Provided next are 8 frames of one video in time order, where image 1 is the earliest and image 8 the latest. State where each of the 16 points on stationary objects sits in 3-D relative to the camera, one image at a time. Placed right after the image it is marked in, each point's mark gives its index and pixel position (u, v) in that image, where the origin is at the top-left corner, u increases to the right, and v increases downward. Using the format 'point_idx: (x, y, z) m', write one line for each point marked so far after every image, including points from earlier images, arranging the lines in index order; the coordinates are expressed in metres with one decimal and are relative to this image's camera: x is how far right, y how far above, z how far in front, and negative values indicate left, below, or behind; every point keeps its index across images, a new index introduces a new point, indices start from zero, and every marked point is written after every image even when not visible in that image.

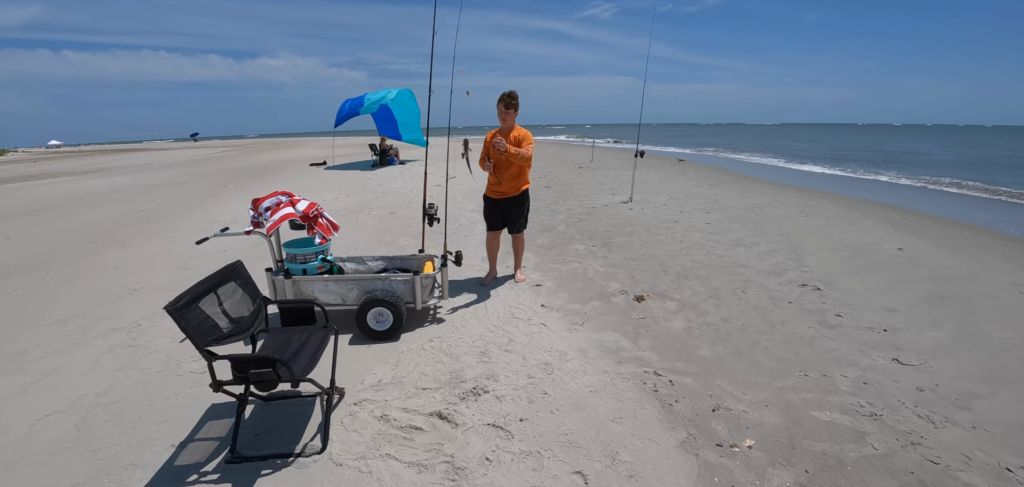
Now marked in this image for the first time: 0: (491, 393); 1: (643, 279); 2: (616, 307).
0: (-0.2, -0.9, +2.5) m
1: (+1.3, -0.4, +4.2) m
2: (+0.9, -0.6, +3.6) m
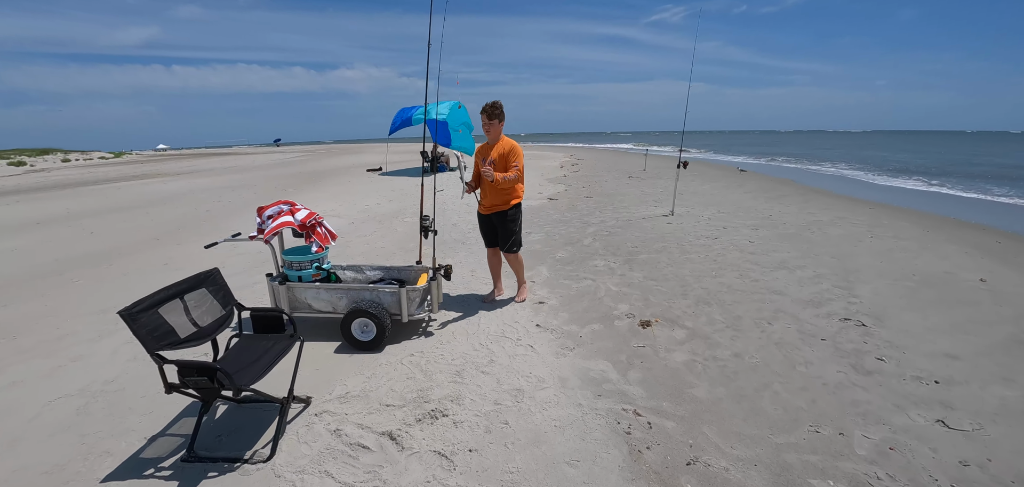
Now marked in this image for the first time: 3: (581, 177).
0: (-0.4, -1.0, +2.4) m
1: (+1.3, -0.5, +3.9) m
2: (+0.8, -0.7, +3.4) m
3: (+1.8, +1.8, +11.4) m
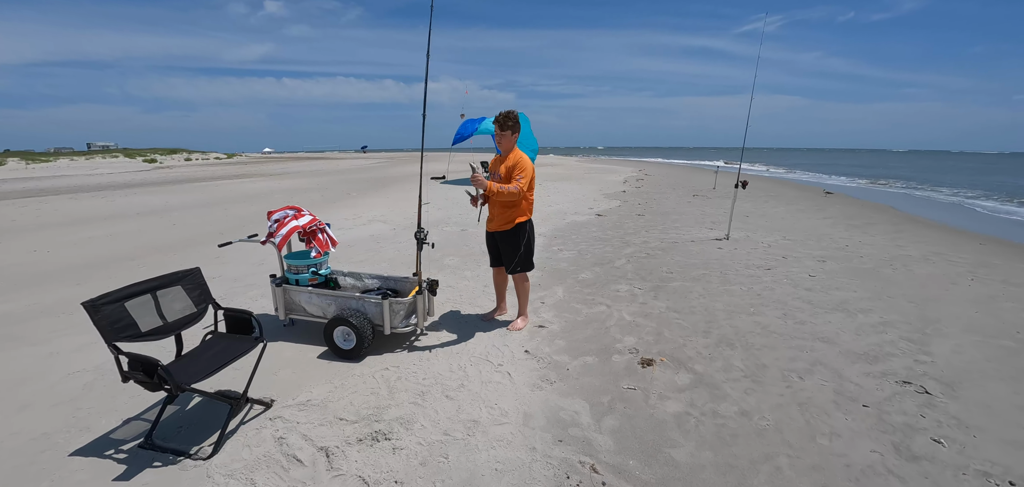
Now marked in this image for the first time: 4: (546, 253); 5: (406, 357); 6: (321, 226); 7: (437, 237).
0: (-0.7, -1.1, +2.3) m
1: (+1.3, -0.8, +3.5) m
2: (+0.7, -0.9, +3.0) m
3: (+3.3, +1.3, +10.8) m
4: (+0.5, -0.1, +5.8) m
5: (-0.8, -0.9, +3.1) m
6: (-1.6, +0.1, +3.5) m
7: (-1.2, +0.1, +6.7) m
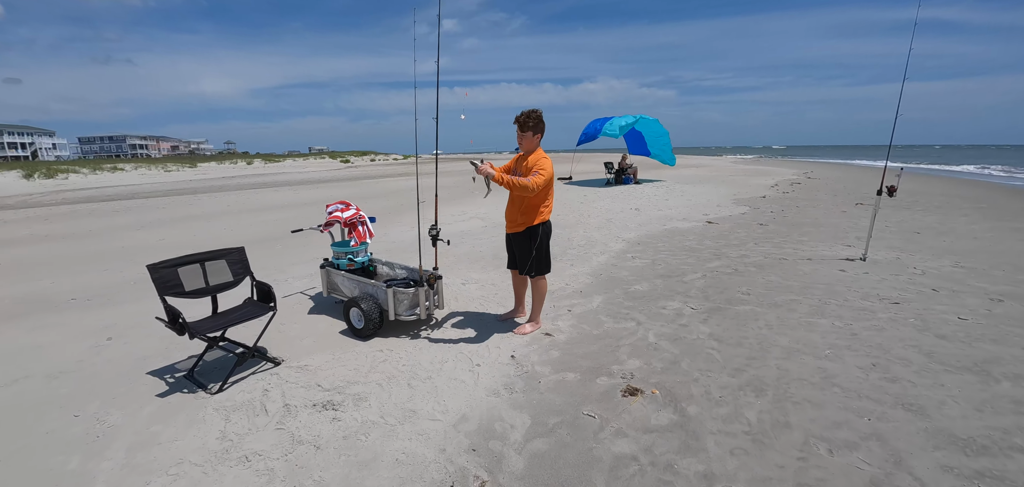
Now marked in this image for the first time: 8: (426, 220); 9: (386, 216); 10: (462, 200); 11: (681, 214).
0: (-1.1, -1.0, +2.6) m
1: (+1.2, -0.9, +2.9) m
2: (+0.5, -0.9, +2.7) m
3: (+5.8, +1.0, +9.0) m
4: (+1.3, -0.2, +5.4) m
5: (-0.9, -0.8, +3.4) m
6: (-1.4, +0.2, +3.9) m
7: (+0.1, +0.1, +6.9) m
8: (-1.7, +0.5, +8.3) m
9: (-2.6, +0.6, +8.7) m
10: (-1.3, +1.2, +10.6) m
11: (+3.2, +0.6, +8.0) m
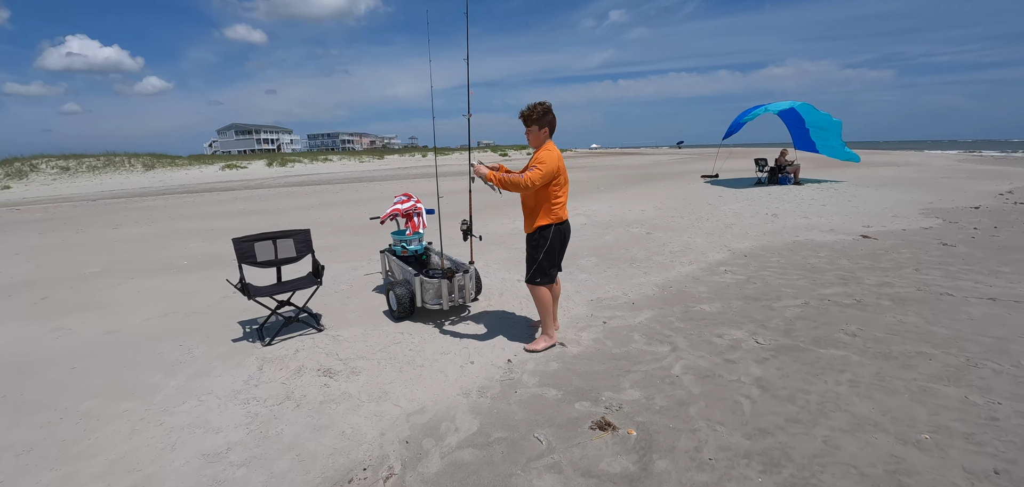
0: (-1.3, -0.9, +2.9) m
1: (+1.0, -1.0, +2.4) m
2: (+0.2, -1.0, +2.5) m
3: (+7.6, +0.5, +6.4) m
4: (+2.1, -0.3, +4.7) m
5: (-0.8, -0.7, +3.6) m
6: (-1.0, +0.3, +4.2) m
7: (+1.5, +0.1, +6.4) m
8: (+0.3, +0.6, +8.4) m
9: (-0.3, +0.8, +9.1) m
10: (+1.7, +1.2, +10.4) m
11: (+4.8, +0.3, +6.4) m
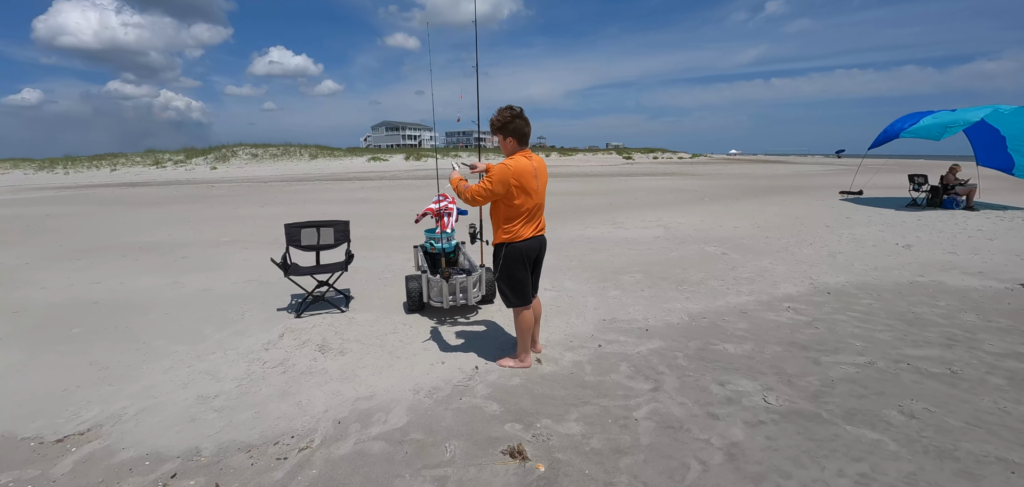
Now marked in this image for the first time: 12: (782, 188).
0: (-1.5, -0.9, +3.2) m
1: (+0.5, -1.1, +2.1) m
2: (-0.2, -1.0, +2.4) m
3: (+8.1, -0.4, +4.0) m
4: (+2.3, -0.6, +4.0) m
5: (-0.8, -0.7, +3.7) m
6: (-0.7, +0.4, +4.4) m
7: (+2.3, -0.1, +5.8) m
8: (+1.8, +0.5, +8.1) m
9: (+1.3, +0.7, +8.9) m
10: (+3.7, +0.9, +9.6) m
11: (+5.4, -0.3, +4.8) m
12: (+7.8, +1.6, +12.1) m
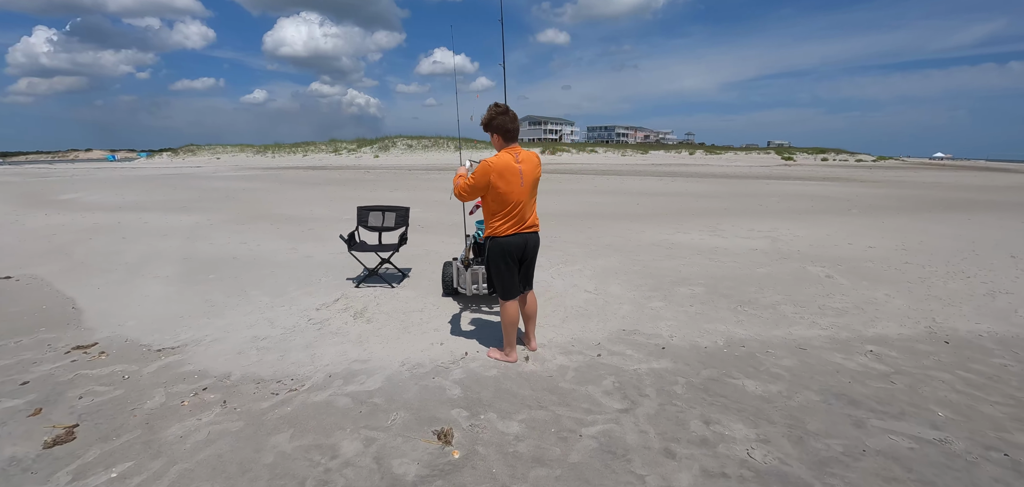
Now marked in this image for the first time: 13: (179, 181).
0: (-1.4, -0.7, +3.7) m
1: (+0.1, -1.1, +2.0) m
2: (-0.5, -1.0, +2.6) m
3: (+7.9, -1.1, +1.4) m
4: (+2.4, -0.8, +3.2) m
5: (-0.6, -0.6, +4.0) m
6: (-0.2, +0.5, +4.6) m
7: (+3.0, -0.3, +5.0) m
8: (+3.3, +0.3, +7.2) m
9: (+3.2, +0.5, +8.1) m
10: (+5.6, +0.6, +8.1) m
11: (+5.7, -0.7, +3.0) m
12: (+10.3, +0.9, +9.1) m
13: (-10.3, +1.9, +13.0) m
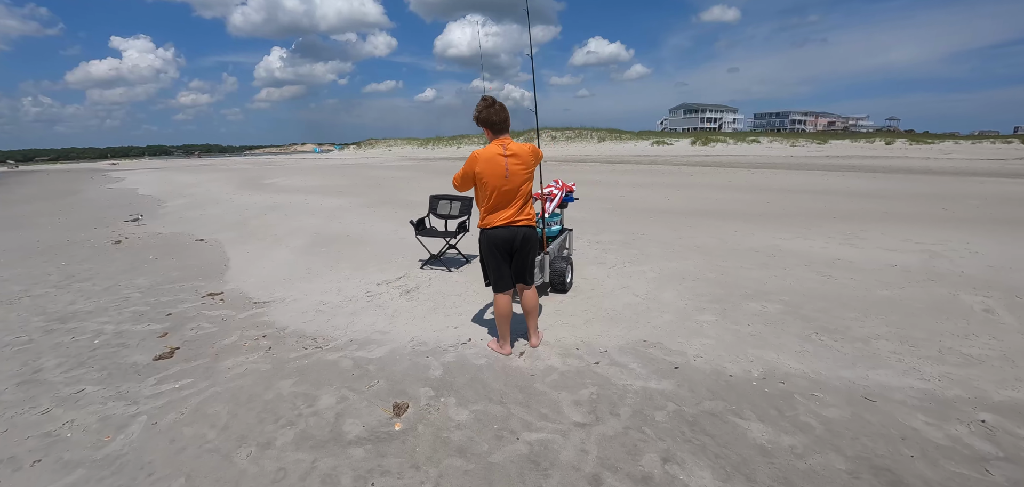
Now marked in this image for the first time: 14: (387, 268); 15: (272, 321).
0: (-1.1, -0.5, +4.2) m
1: (-0.3, -1.1, +2.1) m
2: (-0.6, -0.9, +2.7) m
3: (+6.8, -1.7, -1.2) m
4: (+2.3, -0.9, +2.4) m
5: (-0.3, -0.5, +4.1) m
6: (+0.4, +0.5, +4.5) m
7: (+3.5, -0.5, +3.8) m
8: (+4.6, +0.1, +5.8) m
9: (+4.8, +0.4, +6.7) m
10: (+7.0, +0.2, +5.8) m
11: (+5.2, -1.1, +1.1) m
12: (+11.9, +0.2, +5.2) m
13: (-6.1, +2.8, +15.8) m
14: (-1.5, -0.3, +5.1) m
15: (-2.1, -0.7, +3.7) m
